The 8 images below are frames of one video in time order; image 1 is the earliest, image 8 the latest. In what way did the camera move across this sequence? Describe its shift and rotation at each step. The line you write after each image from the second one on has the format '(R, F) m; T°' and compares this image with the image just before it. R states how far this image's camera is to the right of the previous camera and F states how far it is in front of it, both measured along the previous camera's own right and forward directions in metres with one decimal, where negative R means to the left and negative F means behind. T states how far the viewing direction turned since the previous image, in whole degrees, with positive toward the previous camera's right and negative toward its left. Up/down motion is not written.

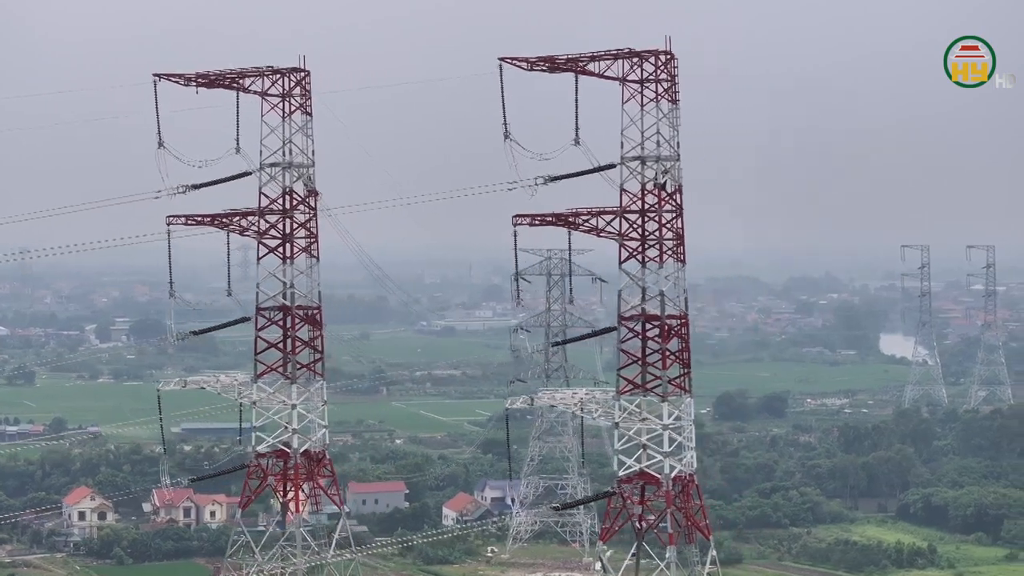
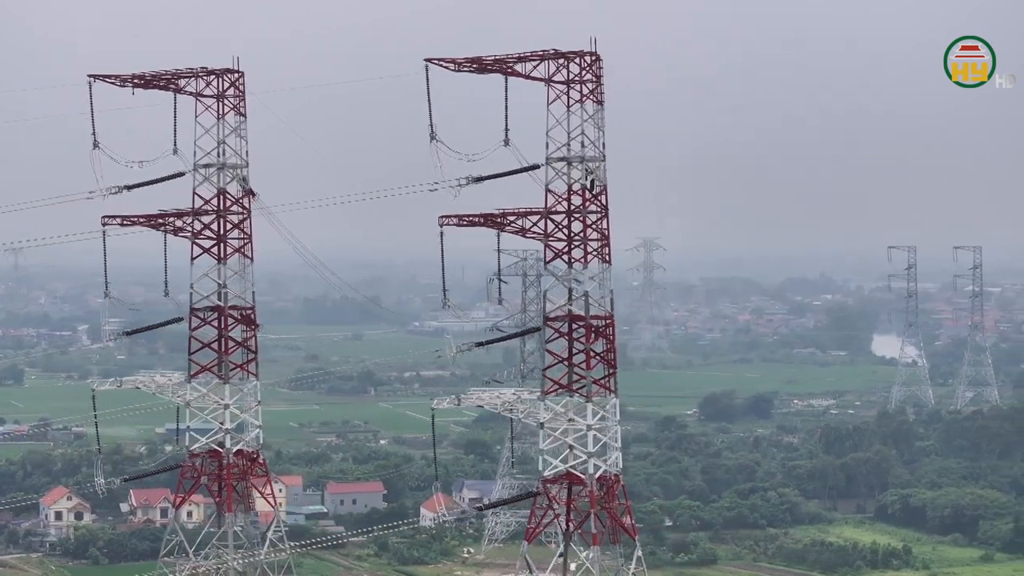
(+0.4, 0.0) m; 0°
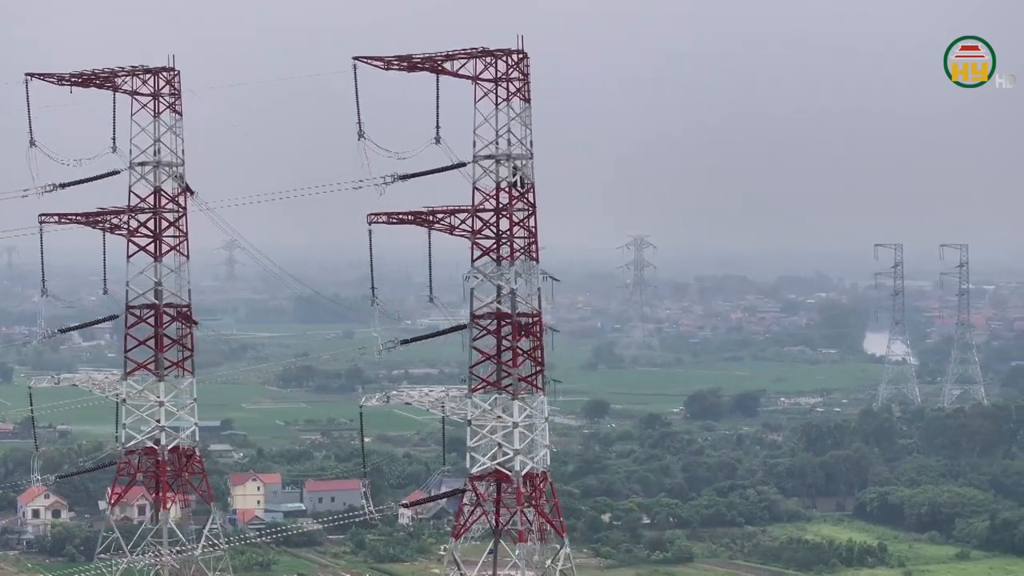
(+0.4, 0.0) m; 0°
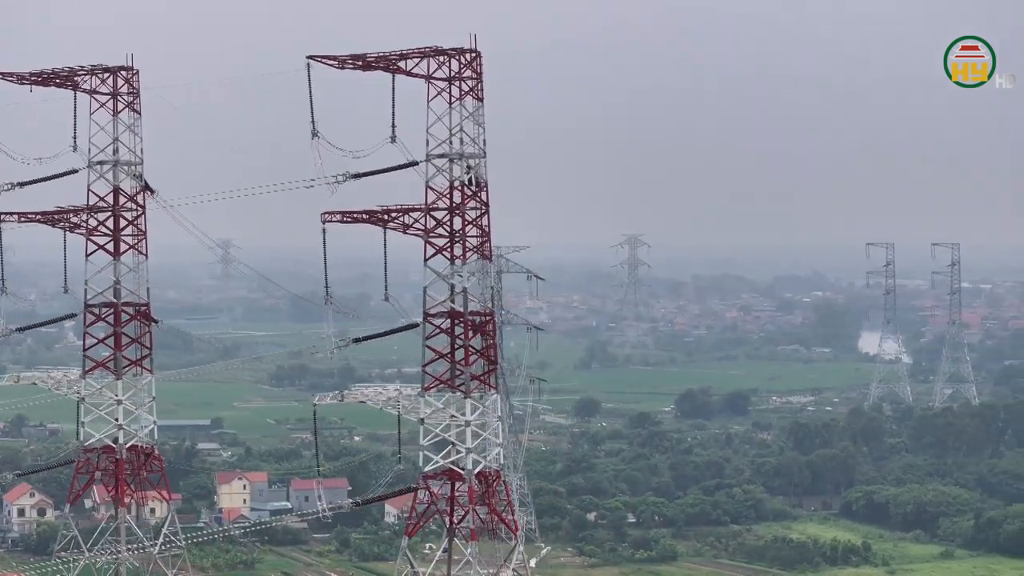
(+0.2, 0.0) m; 0°
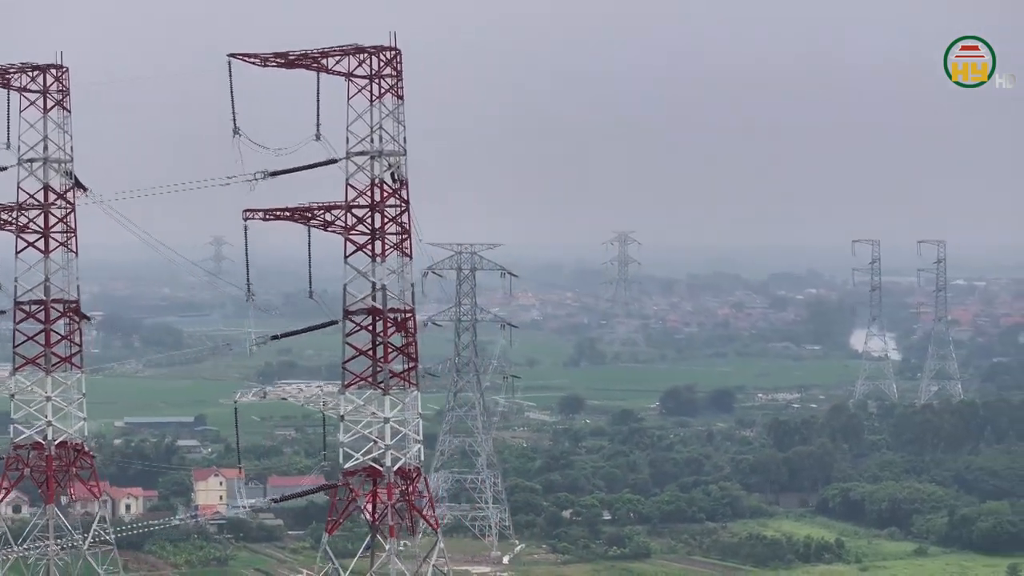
(+0.4, 0.0) m; 0°
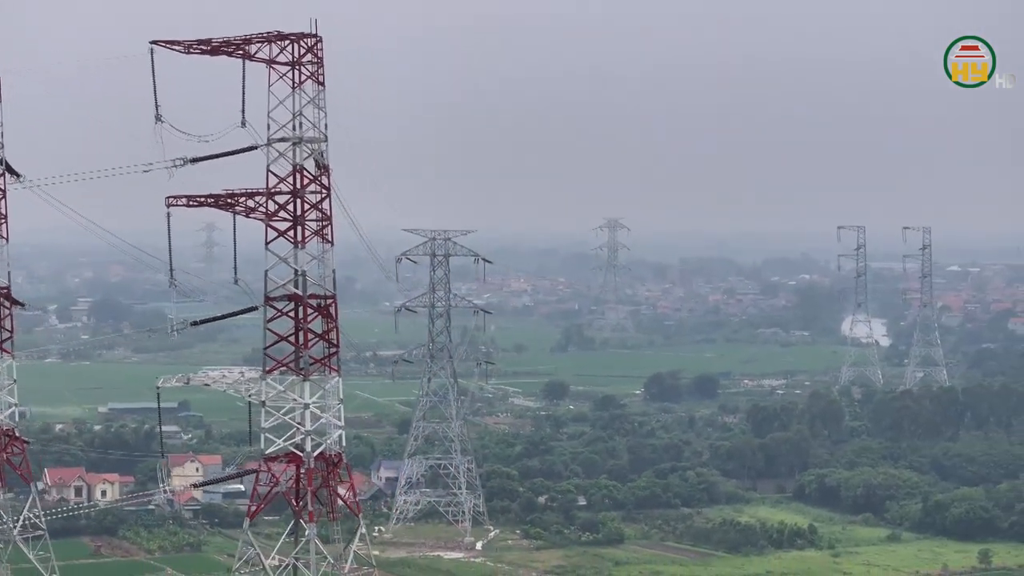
(+0.4, 0.0) m; 0°
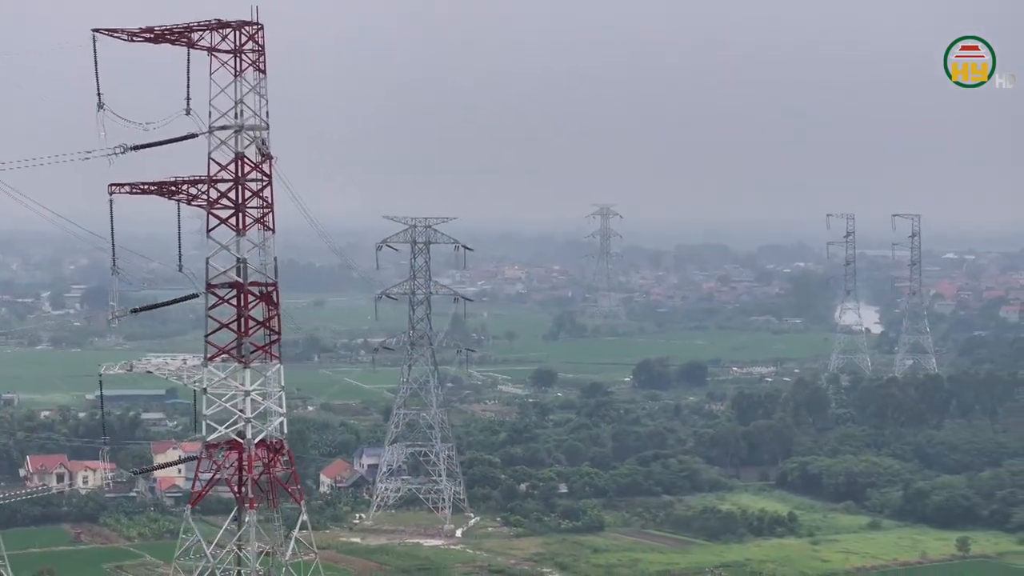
(+0.3, 0.0) m; 0°
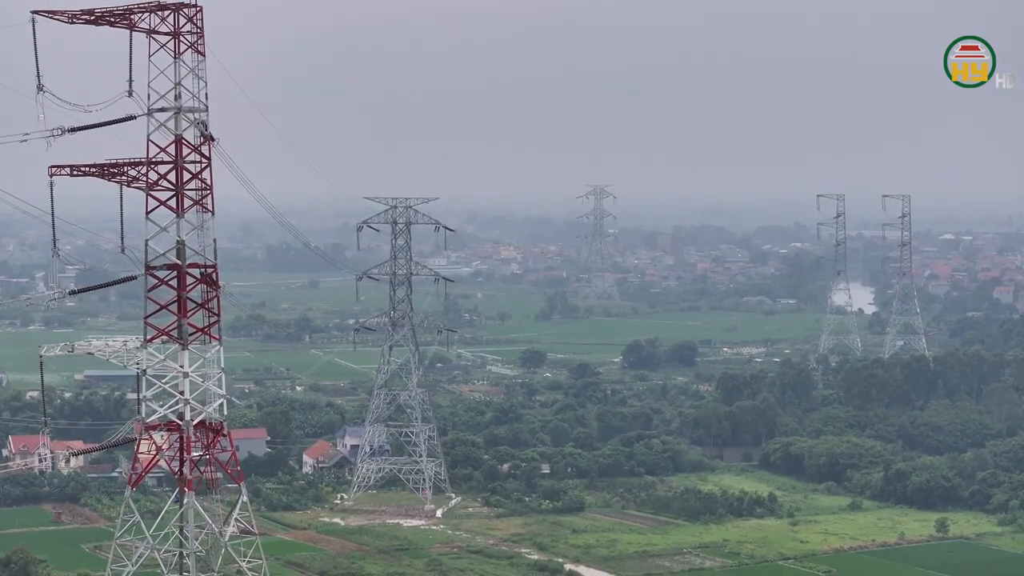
(+0.3, 0.0) m; 0°
